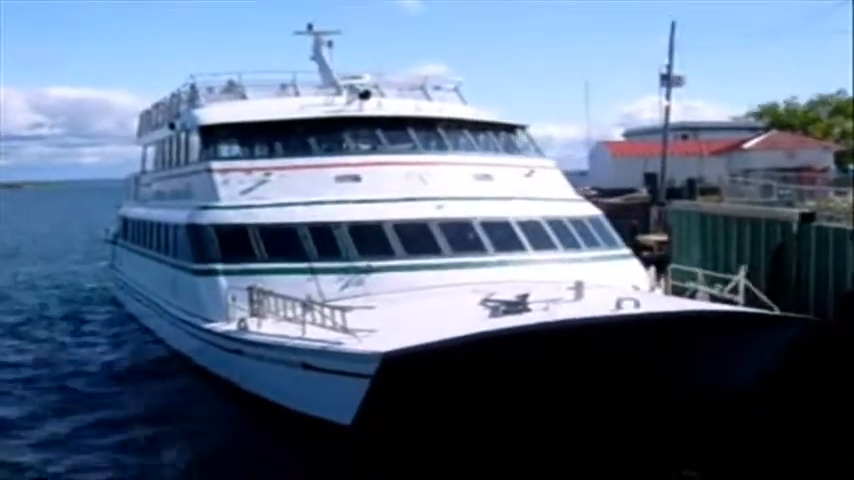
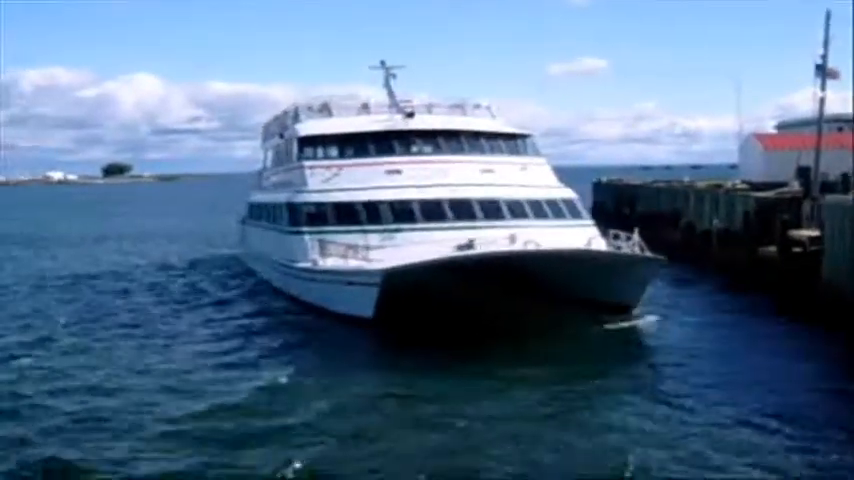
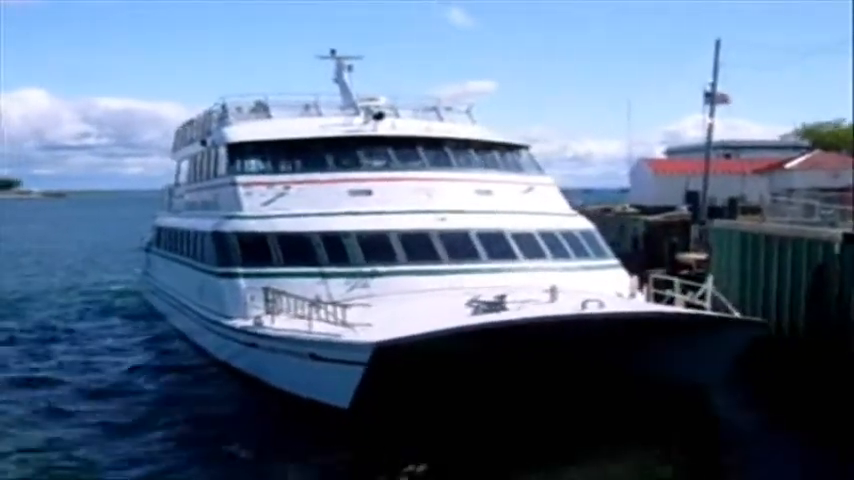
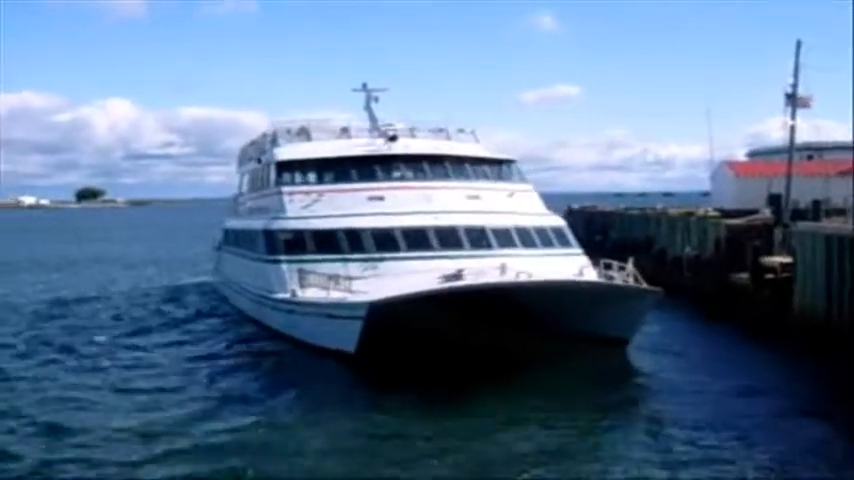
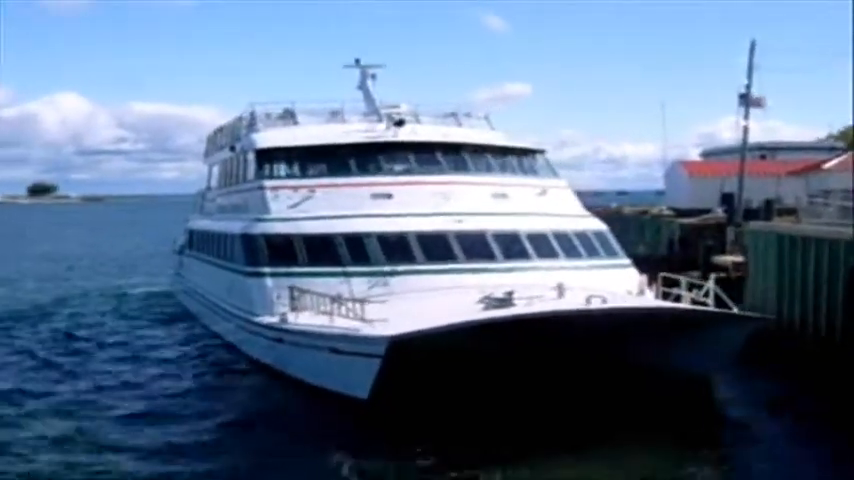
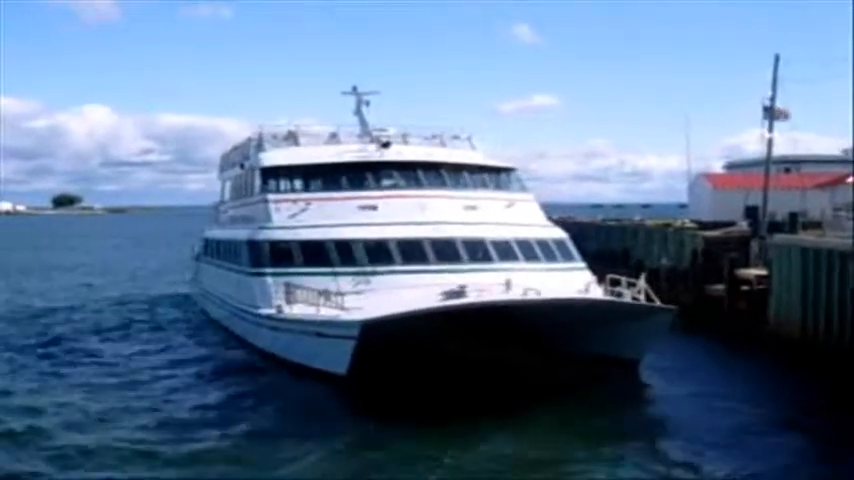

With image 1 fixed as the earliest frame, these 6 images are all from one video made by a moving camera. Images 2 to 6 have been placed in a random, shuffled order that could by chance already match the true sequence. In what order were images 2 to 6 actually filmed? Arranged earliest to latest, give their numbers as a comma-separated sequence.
3, 5, 6, 4, 2
